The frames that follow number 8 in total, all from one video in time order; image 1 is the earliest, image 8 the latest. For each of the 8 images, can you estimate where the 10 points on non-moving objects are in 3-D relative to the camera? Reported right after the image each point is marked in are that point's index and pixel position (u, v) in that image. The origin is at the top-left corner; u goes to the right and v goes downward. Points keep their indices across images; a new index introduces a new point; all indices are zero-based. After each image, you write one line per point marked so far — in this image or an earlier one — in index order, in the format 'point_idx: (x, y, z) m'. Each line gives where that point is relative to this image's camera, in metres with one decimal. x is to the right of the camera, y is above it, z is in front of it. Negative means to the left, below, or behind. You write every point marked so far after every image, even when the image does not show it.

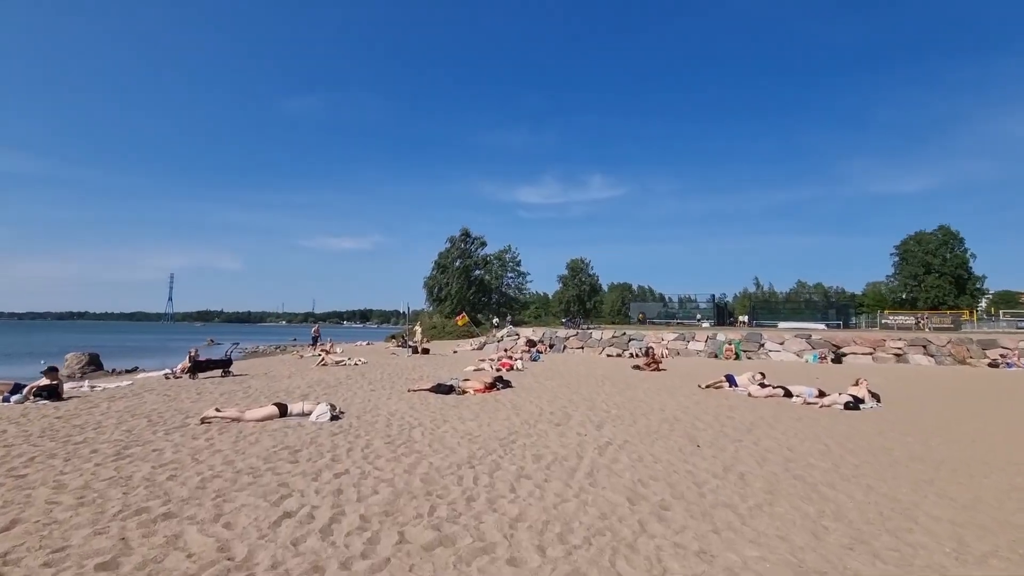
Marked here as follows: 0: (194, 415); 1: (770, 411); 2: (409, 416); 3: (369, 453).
0: (-6.5, -2.6, +10.3) m
1: (+5.9, -2.8, +11.5) m
2: (-2.1, -2.6, +10.0) m
3: (-2.0, -2.3, +7.1) m
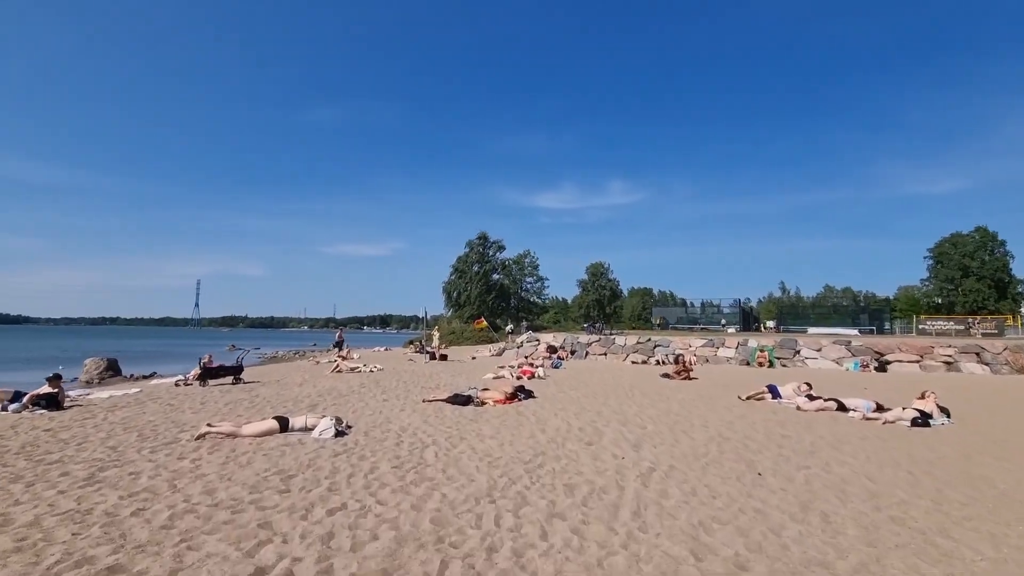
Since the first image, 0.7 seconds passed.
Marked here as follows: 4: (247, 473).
0: (-6.0, -2.6, +9.4) m
1: (+6.4, -2.8, +10.1) m
2: (-1.6, -2.6, +9.0) m
3: (-1.7, -2.3, +6.1) m
4: (-3.4, -2.4, +6.5) m
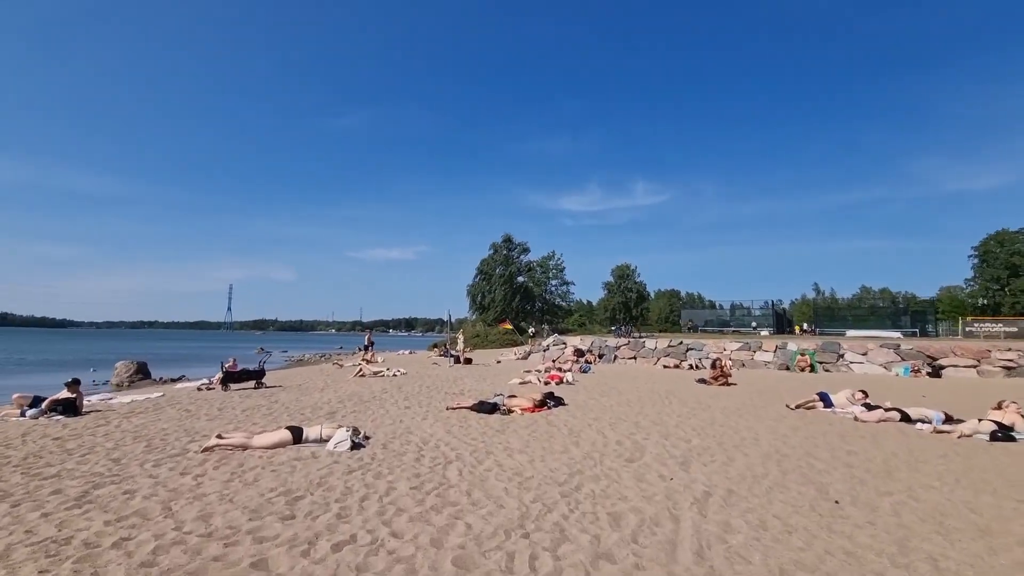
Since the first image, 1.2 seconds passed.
0: (-5.5, -2.7, +8.9) m
1: (+7.0, -2.8, +9.0) m
2: (-1.1, -2.6, +8.3) m
3: (-1.3, -2.3, +5.3) m
4: (-3.0, -2.4, +5.8) m
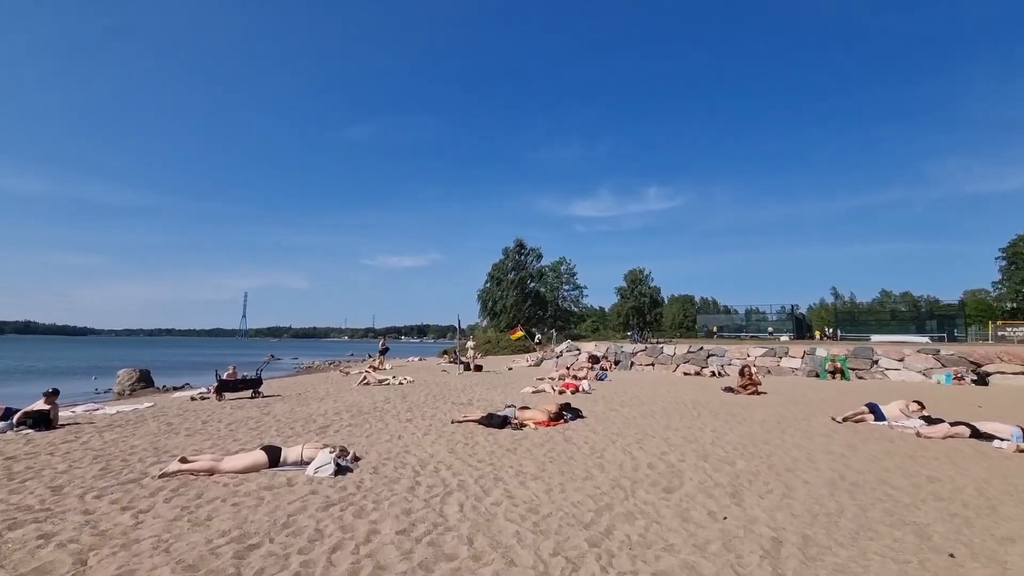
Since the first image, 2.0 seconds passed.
0: (-5.3, -2.6, +7.7) m
1: (+7.2, -2.7, +7.6) m
2: (-0.9, -2.5, +7.0) m
3: (-1.2, -2.2, +4.1) m
4: (-2.9, -2.3, +4.6) m
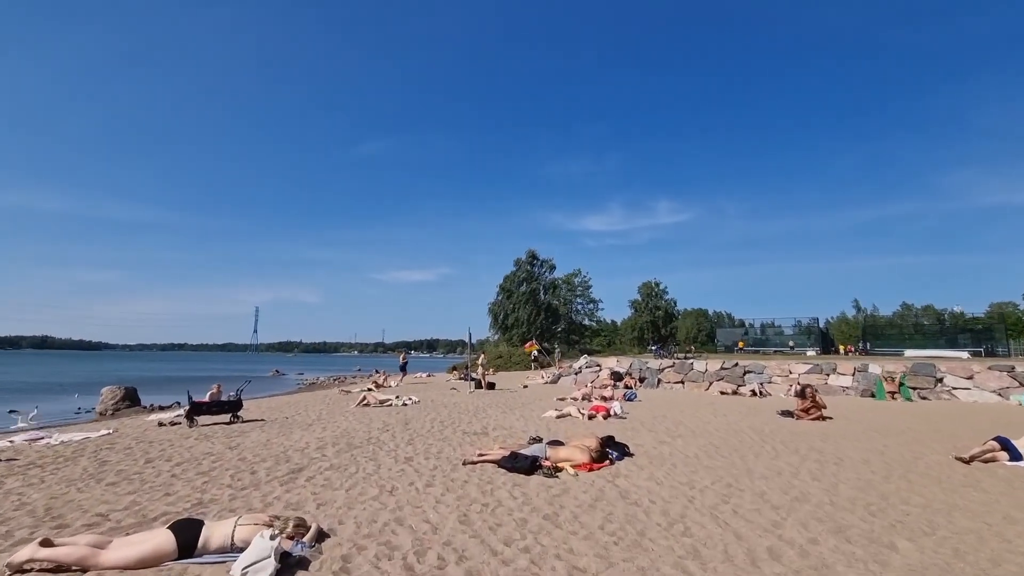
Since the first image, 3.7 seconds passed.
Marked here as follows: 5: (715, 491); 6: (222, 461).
0: (-4.9, -2.5, +5.2) m
1: (+7.6, -2.6, +4.8) m
2: (-0.5, -2.4, +4.4) m
3: (-0.8, -2.0, +1.5) m
4: (-2.5, -2.1, +2.1) m
5: (+2.8, -2.8, +7.1) m
6: (-5.3, -3.2, +9.2) m
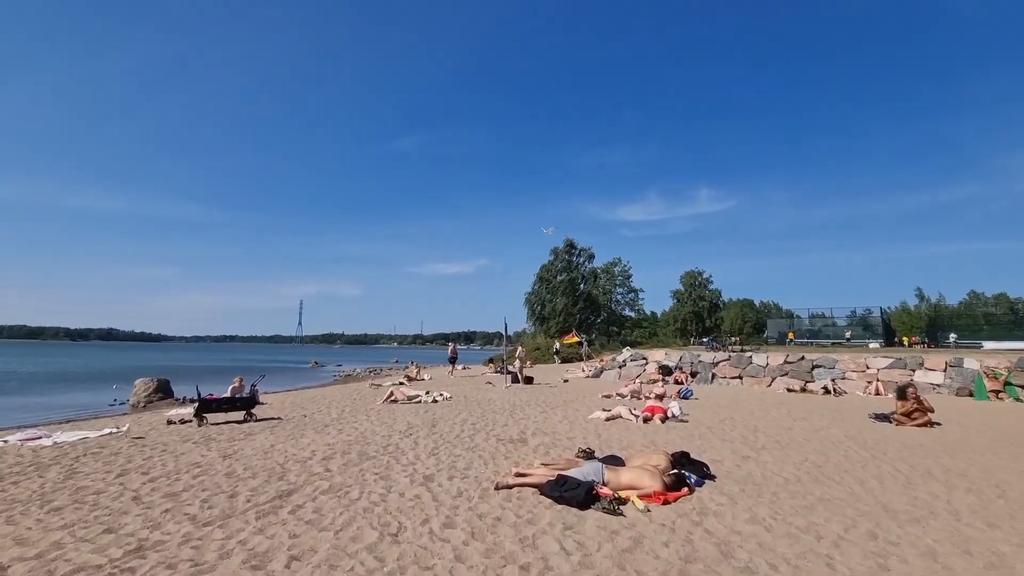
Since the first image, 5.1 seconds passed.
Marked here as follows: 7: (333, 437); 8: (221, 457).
0: (-4.5, -2.3, +3.6) m
1: (+7.9, -2.2, +2.3) m
2: (-0.2, -2.1, +2.5) m
3: (-0.7, -1.8, -0.4) m
4: (-2.4, -1.9, +0.3) m
5: (+3.3, -2.5, +4.9) m
6: (-4.6, -2.8, +7.6) m
7: (-3.8, -3.2, +10.7) m
8: (-5.1, -3.0, +8.9) m
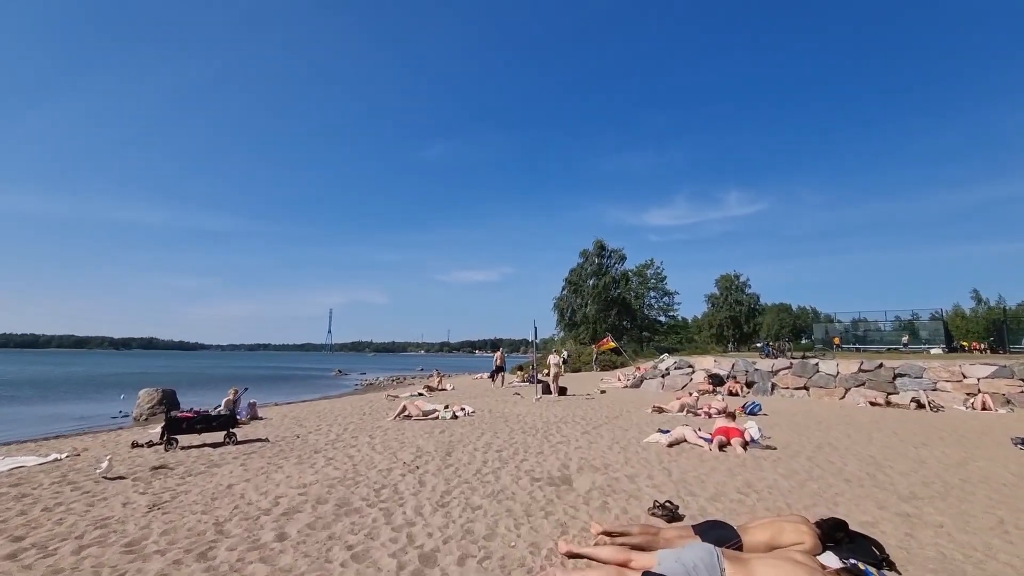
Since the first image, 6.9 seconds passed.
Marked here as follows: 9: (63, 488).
0: (-4.2, -2.0, +1.1) m
1: (+8.1, -1.8, -0.9) m
2: (0.0, -1.8, -0.2) m
3: (-0.7, -1.4, -3.1) m
4: (-2.3, -1.5, -2.3) m
5: (+3.6, -2.1, +2.0) m
6: (-4.2, -2.6, +5.1) m
7: (-3.2, -3.0, +8.1) m
8: (-4.6, -2.8, +6.4) m
9: (-6.8, -3.0, +7.6) m
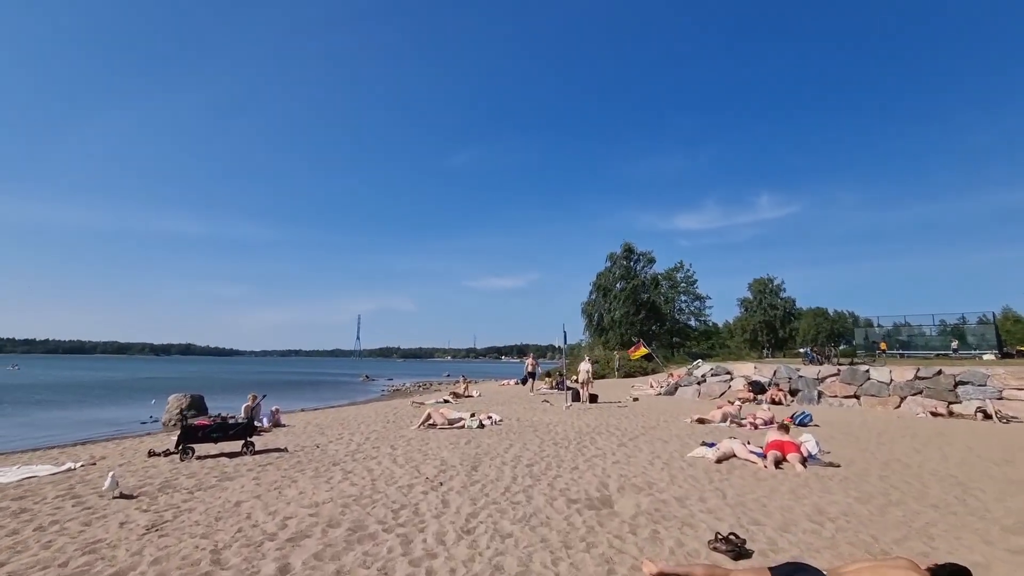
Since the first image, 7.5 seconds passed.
0: (-4.1, -1.9, +0.5) m
1: (+8.1, -1.6, -2.1) m
2: (0.0, -1.7, -1.0) m
3: (-0.8, -1.3, -3.8) m
4: (-2.4, -1.4, -3.0) m
5: (+3.8, -2.0, +1.0) m
6: (-3.8, -2.6, +4.5) m
7: (-2.7, -3.0, +7.5) m
8: (-4.2, -2.8, +5.8) m
9: (-6.3, -3.0, +7.1) m
